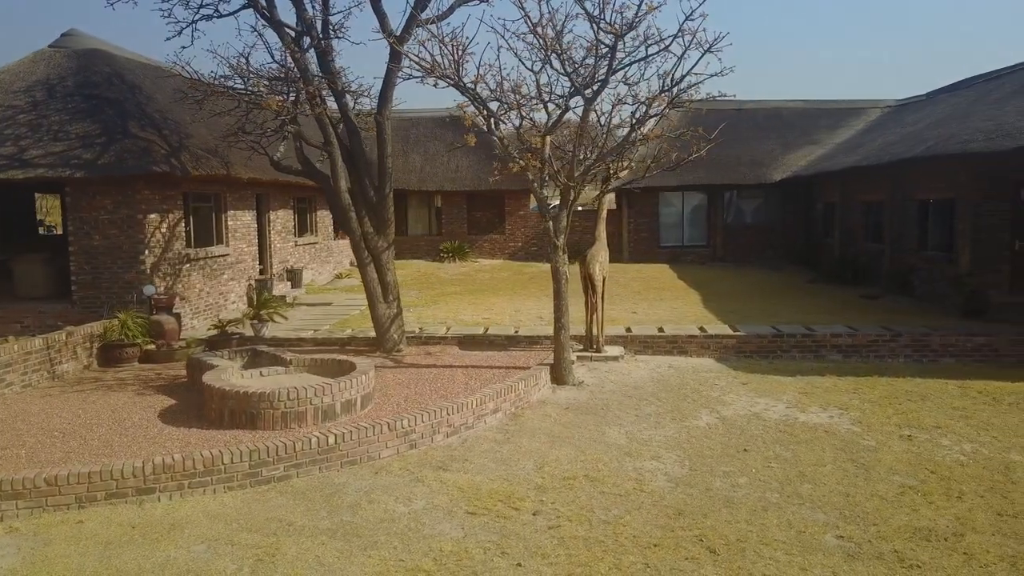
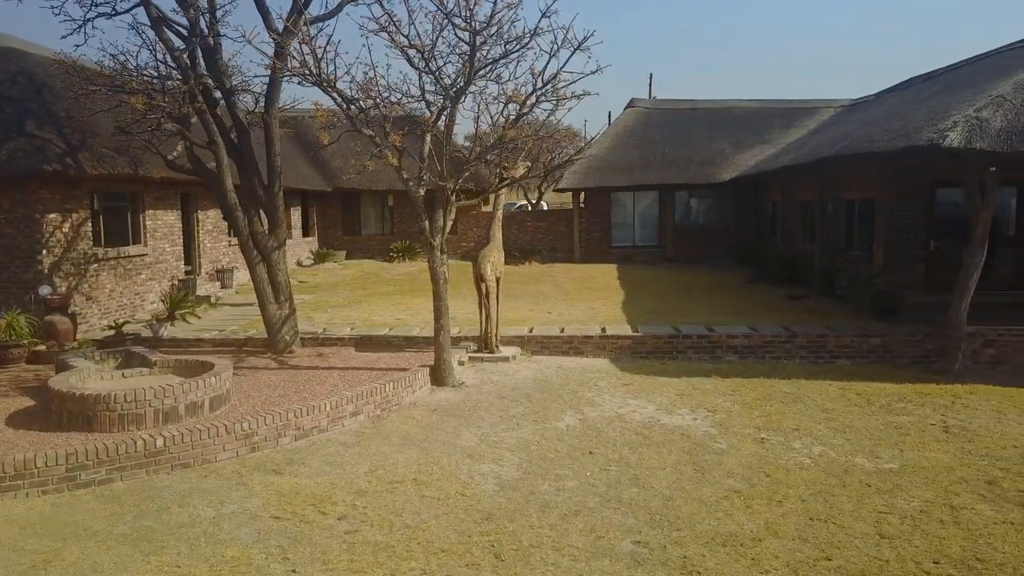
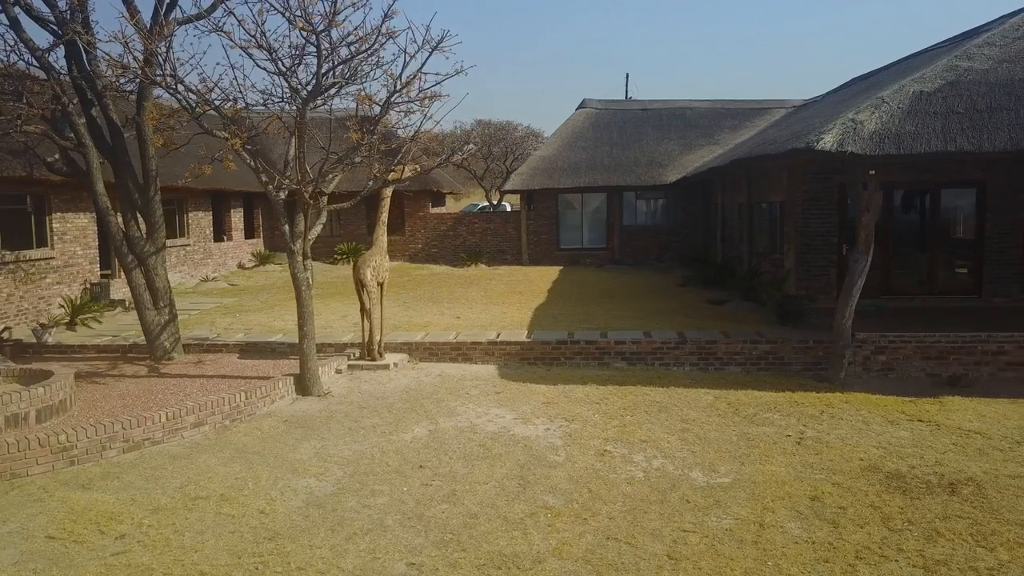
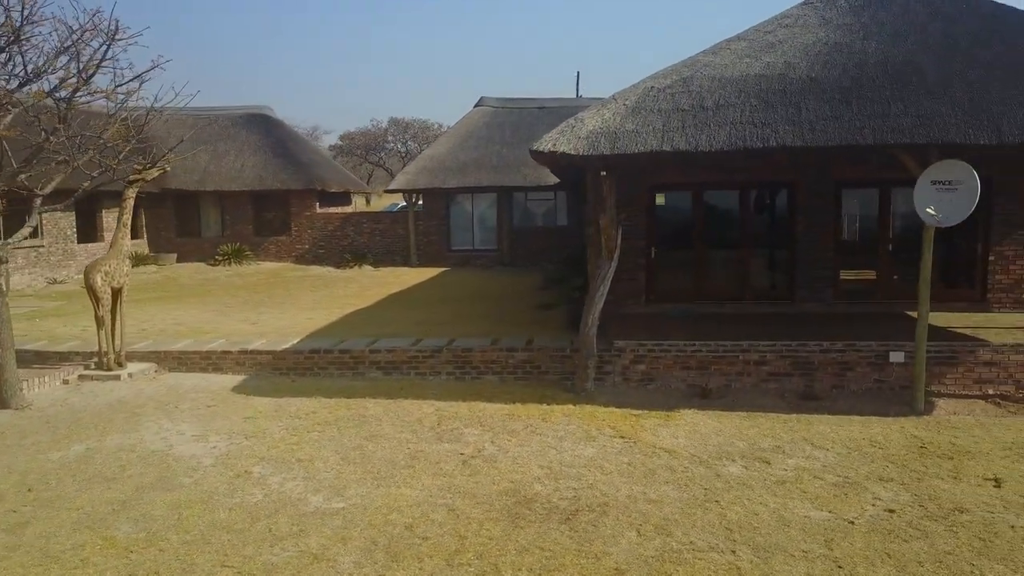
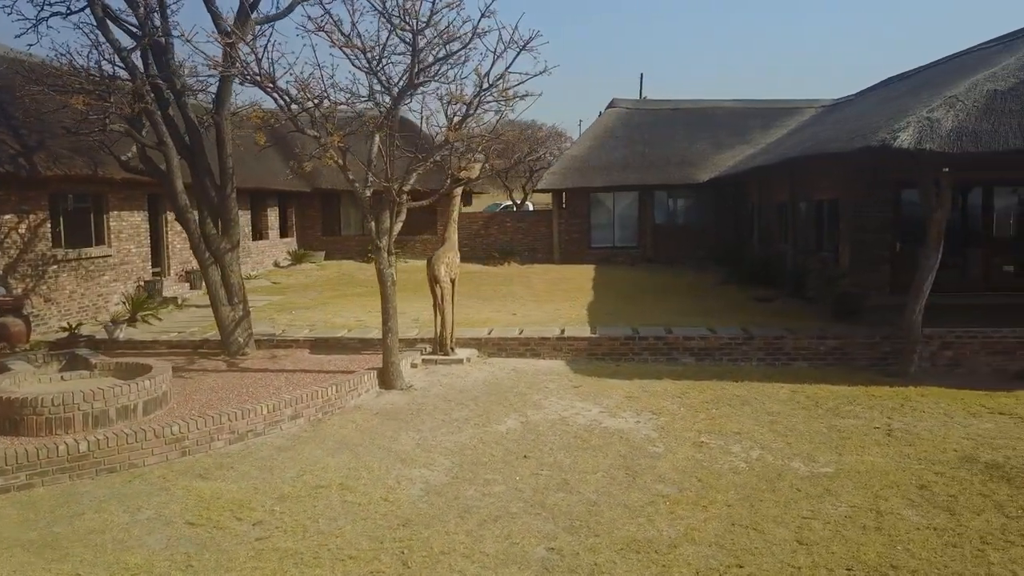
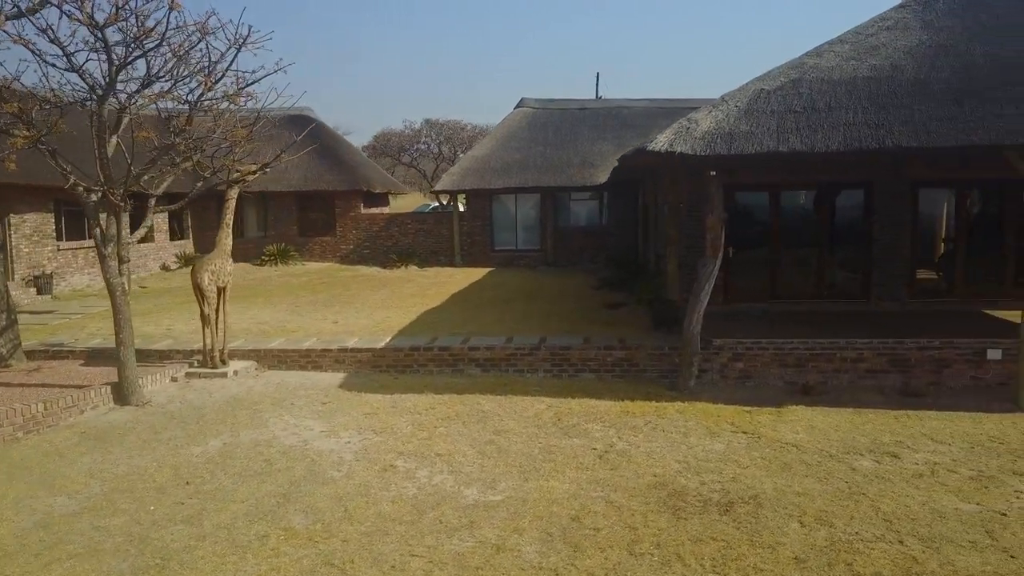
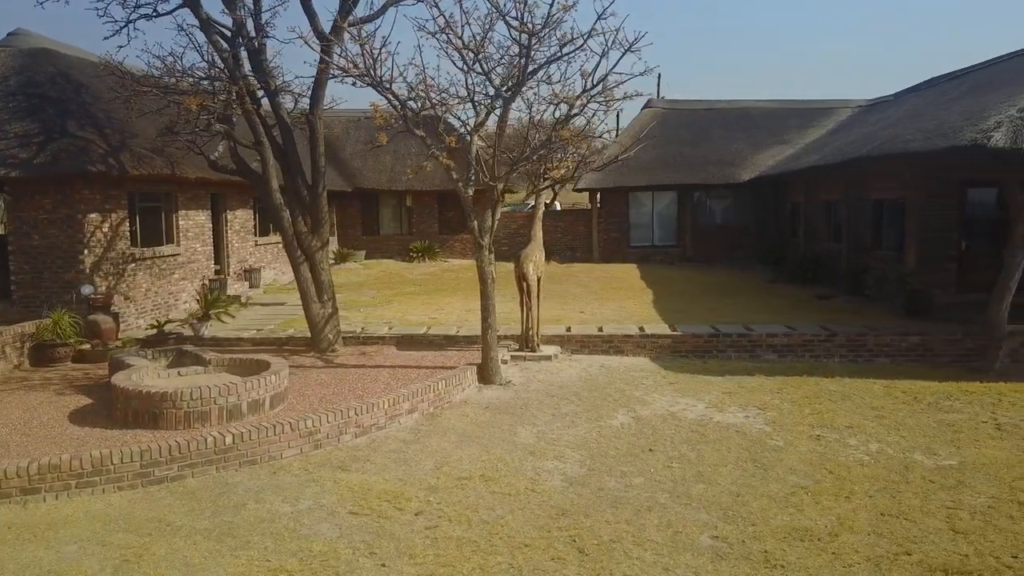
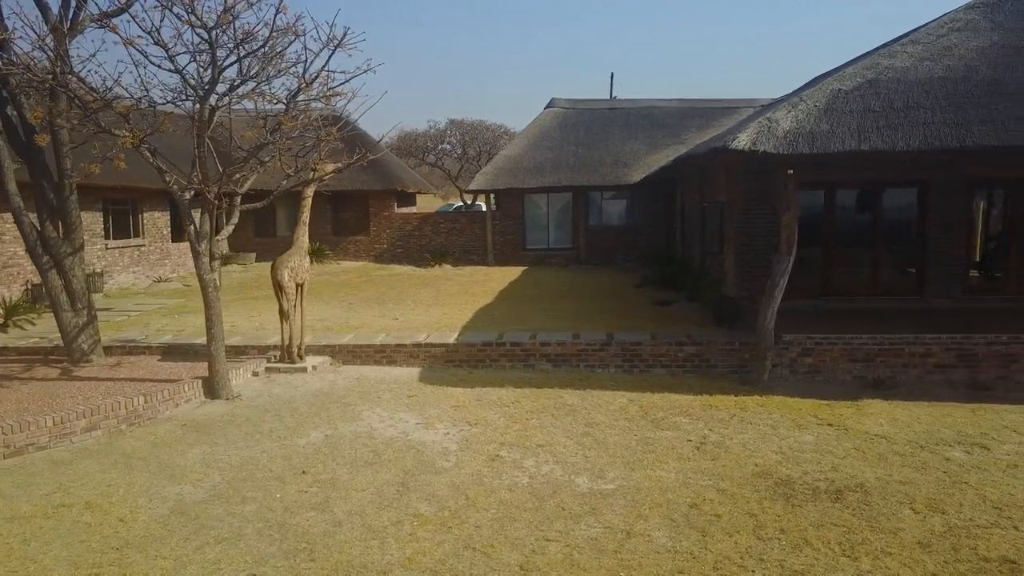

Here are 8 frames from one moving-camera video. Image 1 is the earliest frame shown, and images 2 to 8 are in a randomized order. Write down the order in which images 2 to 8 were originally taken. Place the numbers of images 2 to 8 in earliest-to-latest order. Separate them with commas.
7, 2, 5, 3, 8, 6, 4
